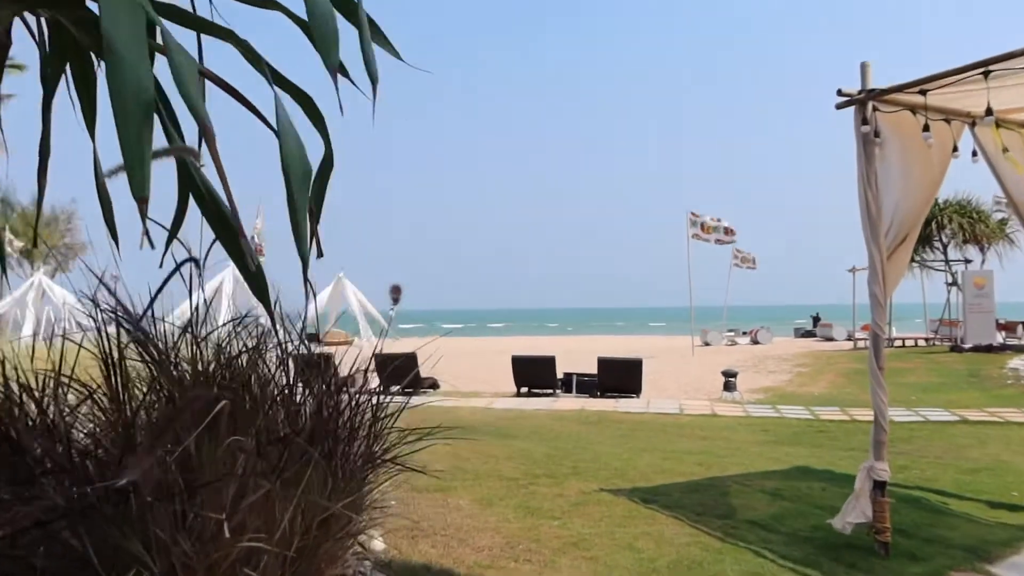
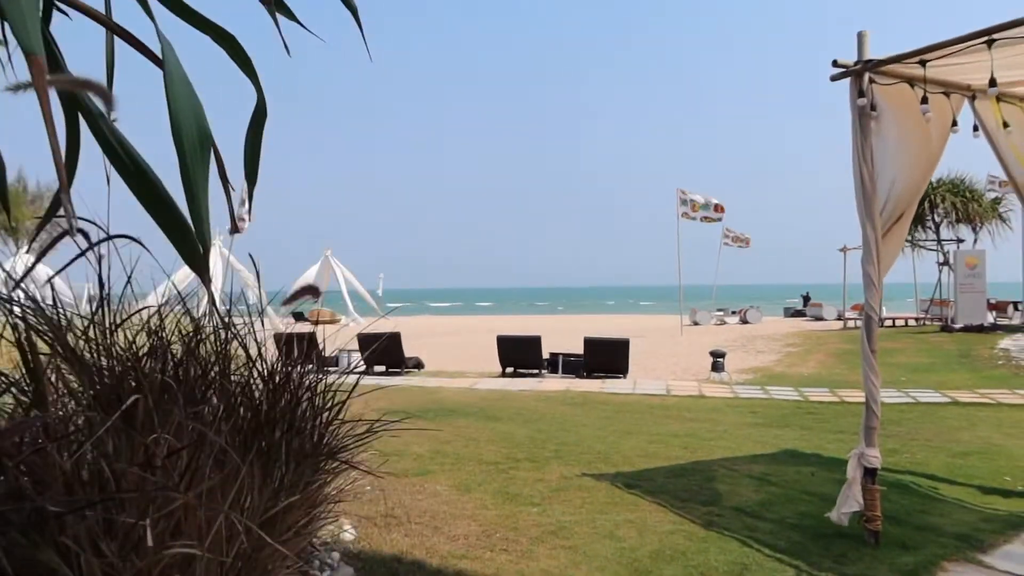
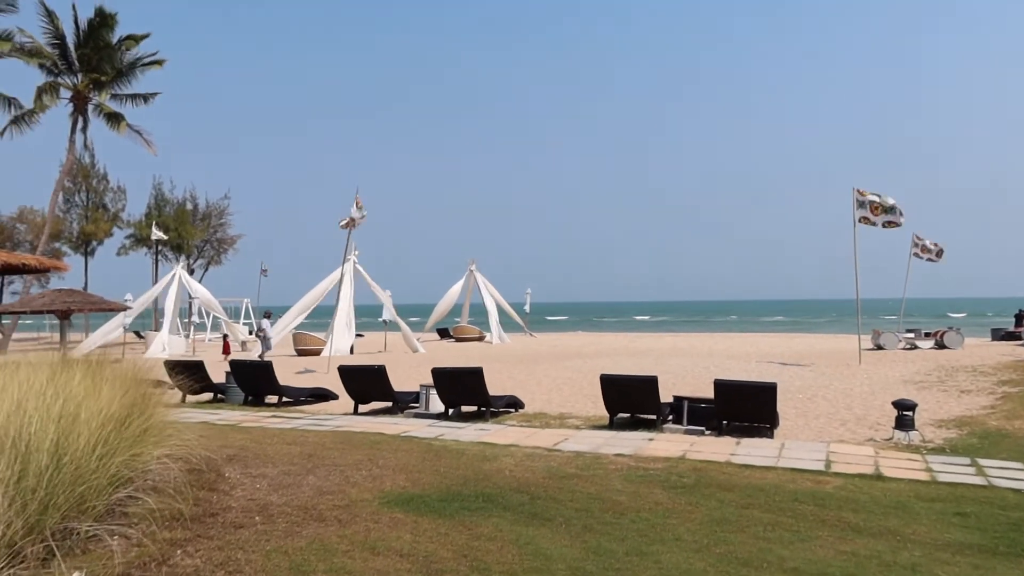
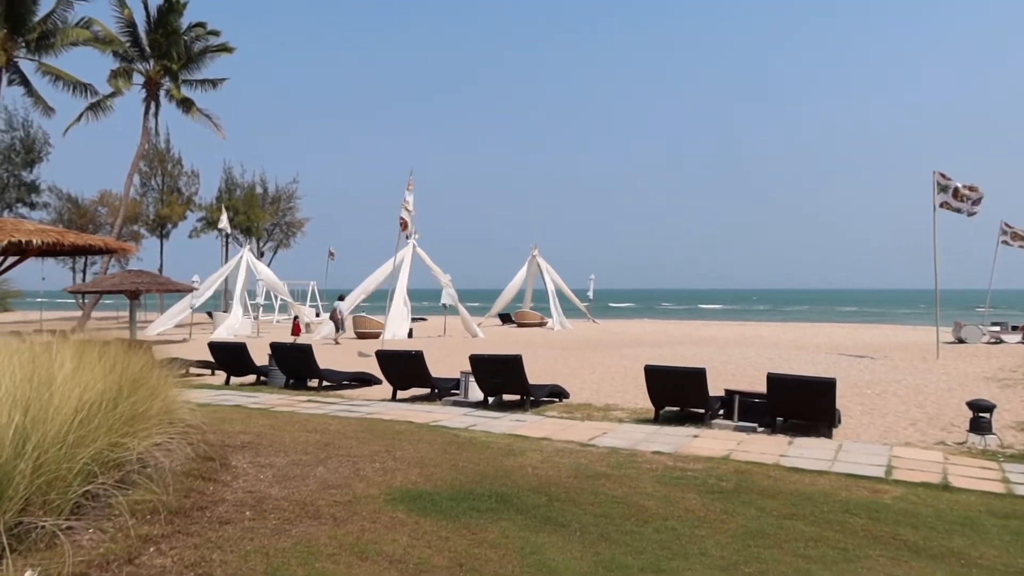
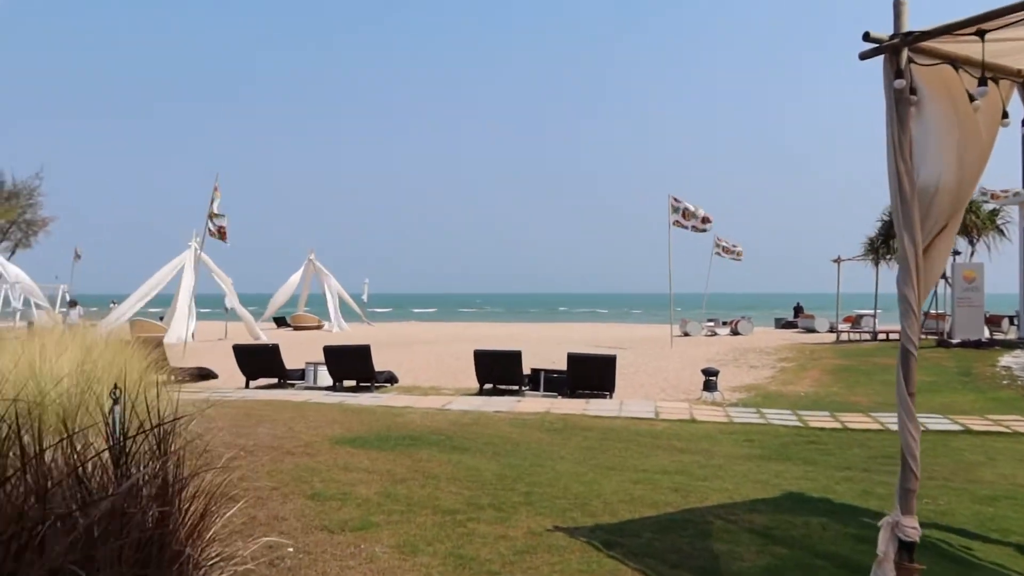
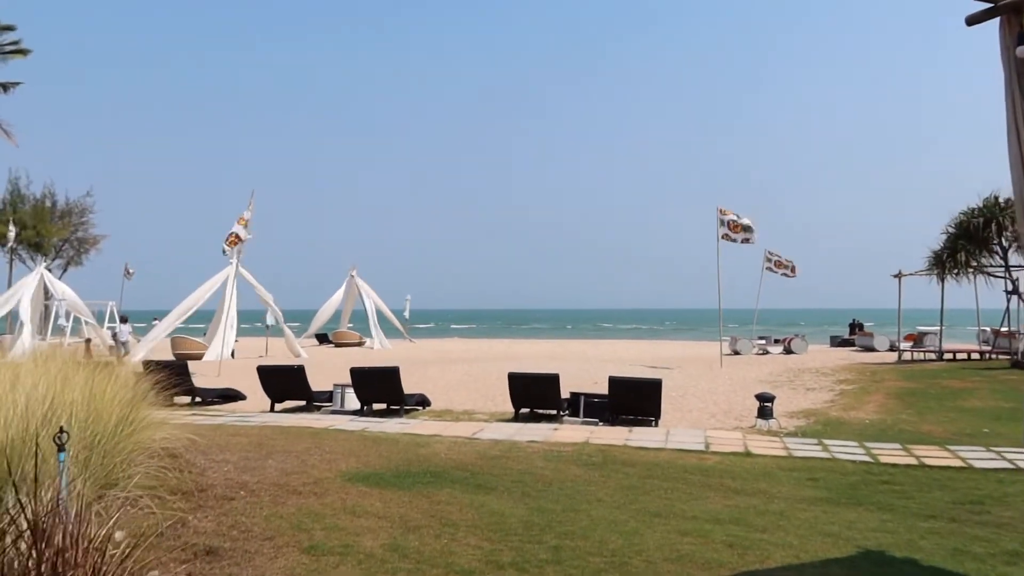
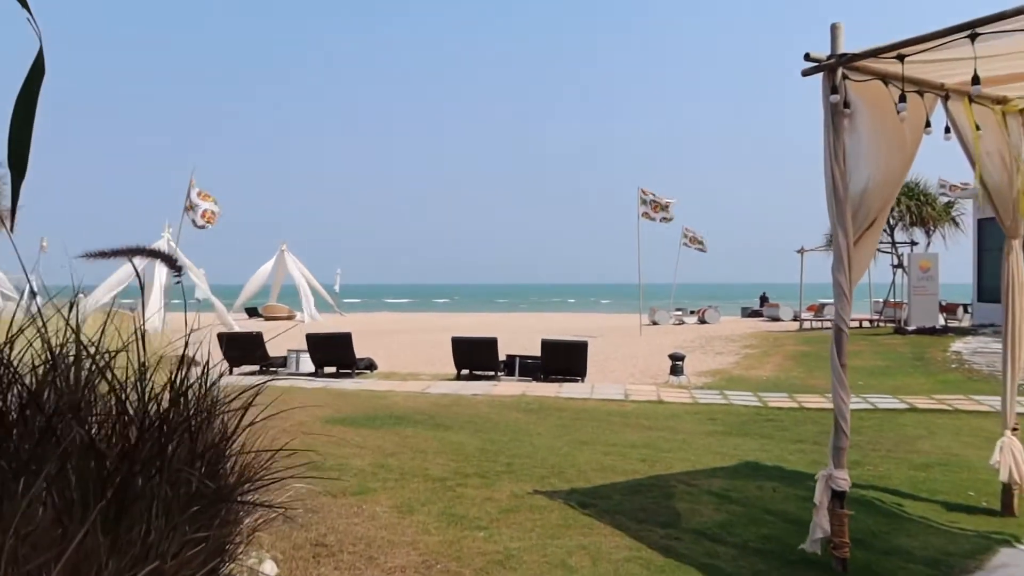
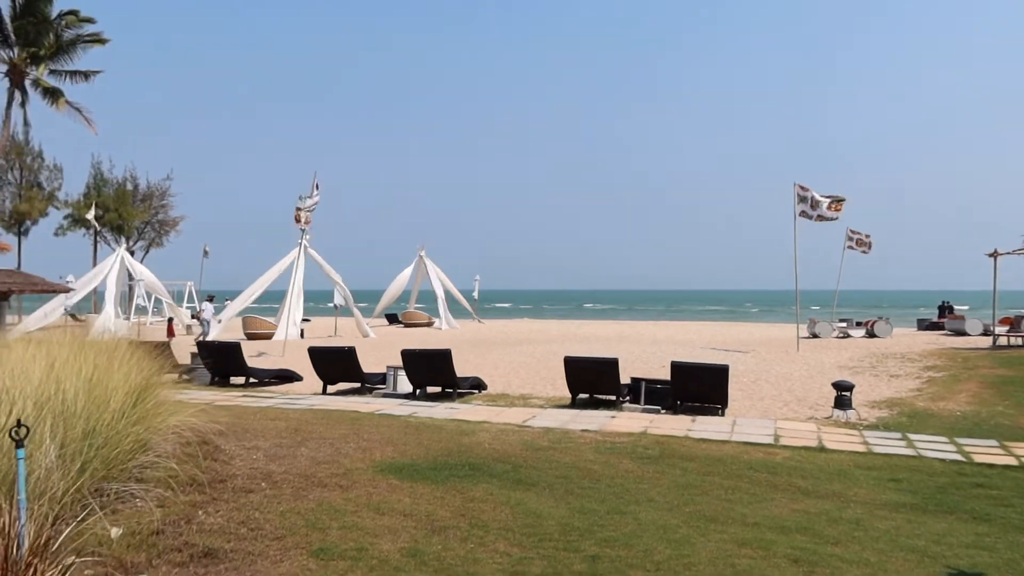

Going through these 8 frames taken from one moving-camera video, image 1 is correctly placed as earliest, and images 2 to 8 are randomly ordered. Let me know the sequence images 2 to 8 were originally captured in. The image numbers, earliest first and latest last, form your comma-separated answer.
2, 7, 5, 6, 8, 3, 4
